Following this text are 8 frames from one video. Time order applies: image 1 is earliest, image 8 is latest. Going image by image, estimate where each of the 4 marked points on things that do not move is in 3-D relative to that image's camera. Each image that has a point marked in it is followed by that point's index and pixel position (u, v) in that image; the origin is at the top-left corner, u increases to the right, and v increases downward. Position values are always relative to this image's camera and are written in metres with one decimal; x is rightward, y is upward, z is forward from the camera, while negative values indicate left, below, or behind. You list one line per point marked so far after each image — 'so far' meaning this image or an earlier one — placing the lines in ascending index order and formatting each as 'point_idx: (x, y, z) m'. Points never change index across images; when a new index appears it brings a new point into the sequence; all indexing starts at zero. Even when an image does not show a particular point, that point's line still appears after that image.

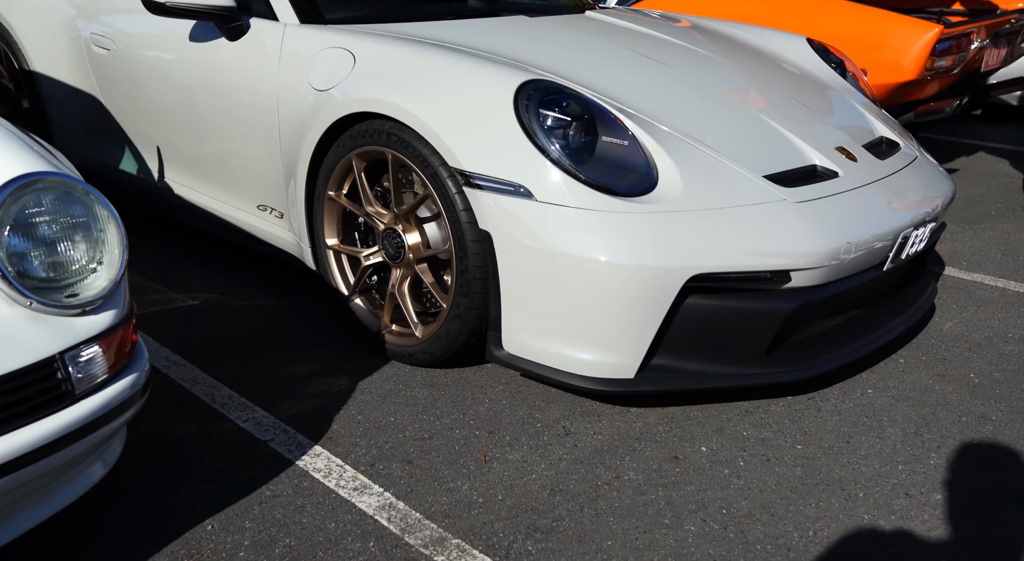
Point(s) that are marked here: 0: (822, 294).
0: (+0.8, 0.0, +2.4) m
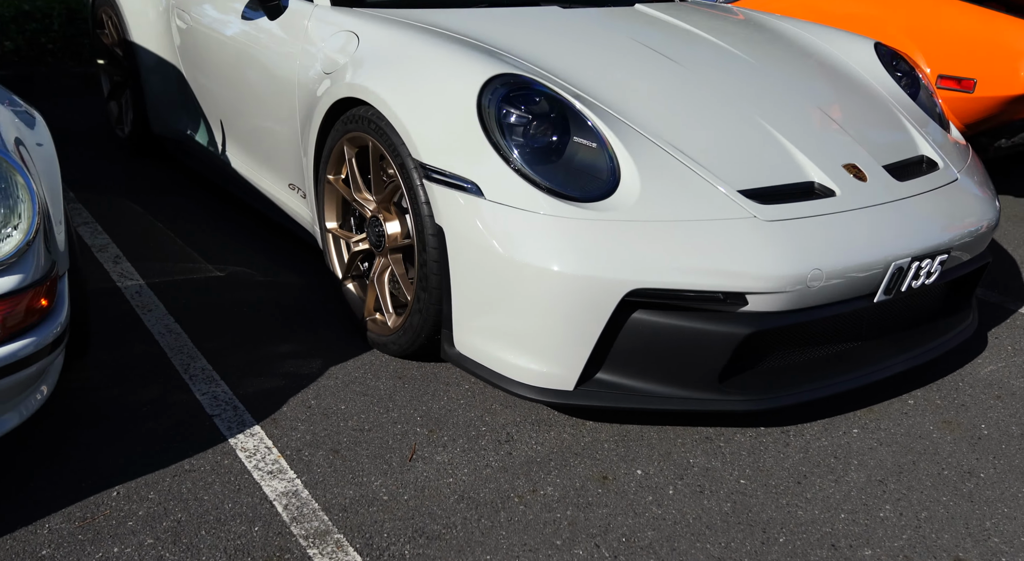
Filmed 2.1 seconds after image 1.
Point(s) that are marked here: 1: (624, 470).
0: (+0.7, -0.1, +2.2) m
1: (+0.3, -0.5, +2.2) m
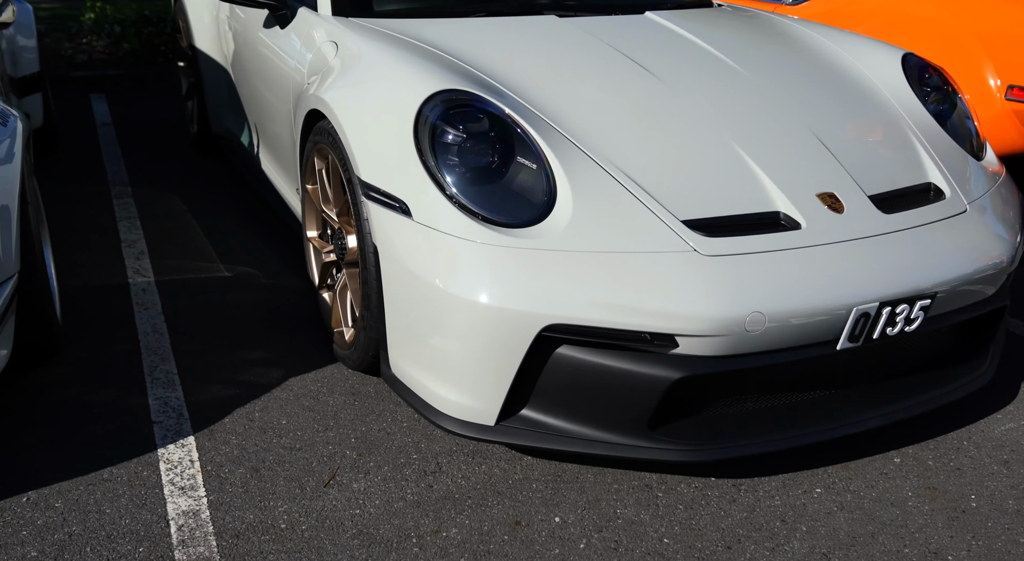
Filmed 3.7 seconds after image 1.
0: (+0.5, -0.2, +2.0) m
1: (+0.1, -0.5, +2.1) m
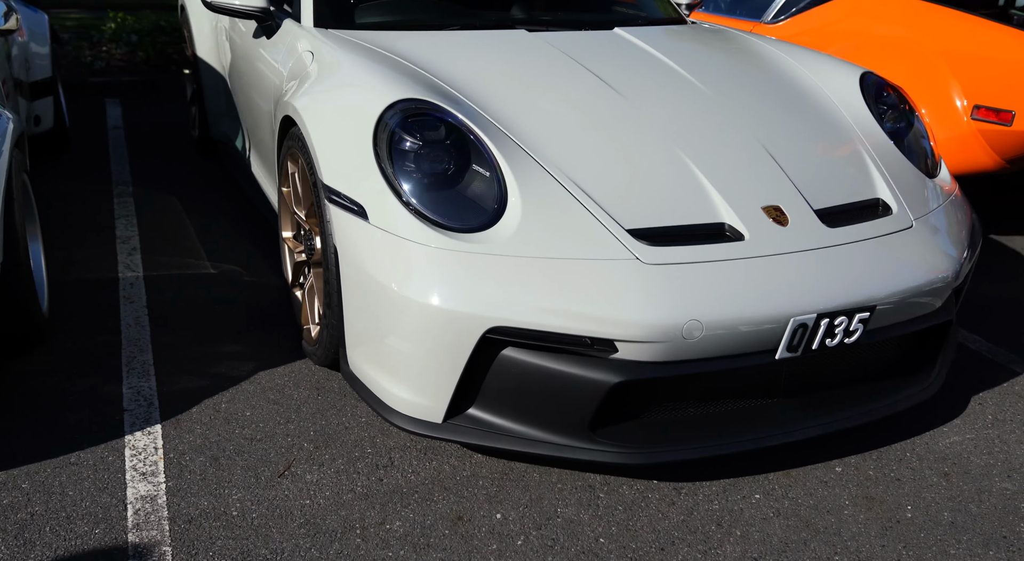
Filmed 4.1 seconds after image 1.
0: (+0.3, -0.2, +2.1) m
1: (-0.1, -0.6, +2.2) m
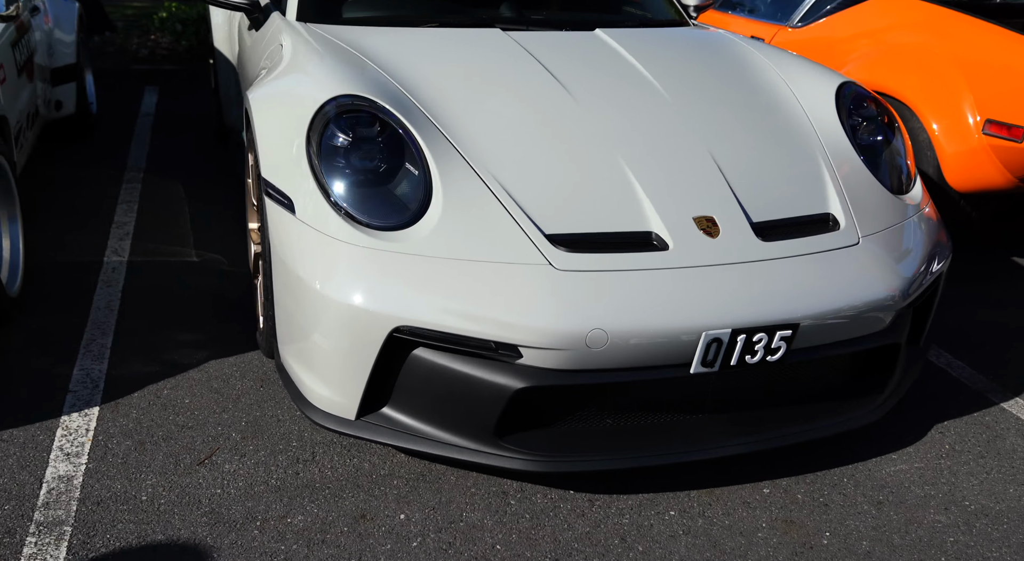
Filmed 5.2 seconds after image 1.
0: (+0.1, -0.2, +2.1) m
1: (-0.3, -0.6, +2.1) m
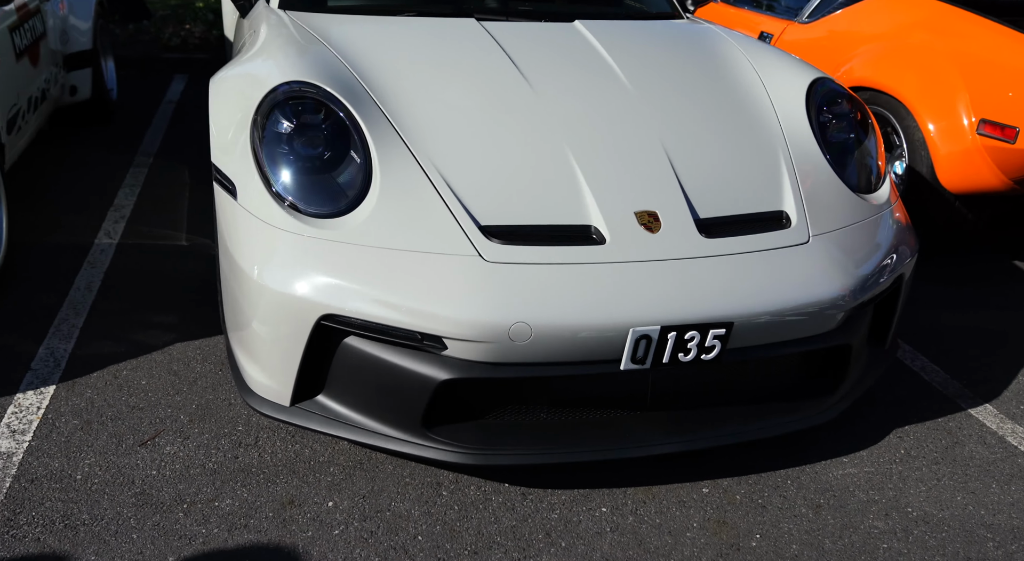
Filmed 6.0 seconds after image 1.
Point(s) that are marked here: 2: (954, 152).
0: (0.0, -0.2, +2.0) m
1: (-0.5, -0.5, +2.2) m
2: (+1.7, +0.5, +3.6) m
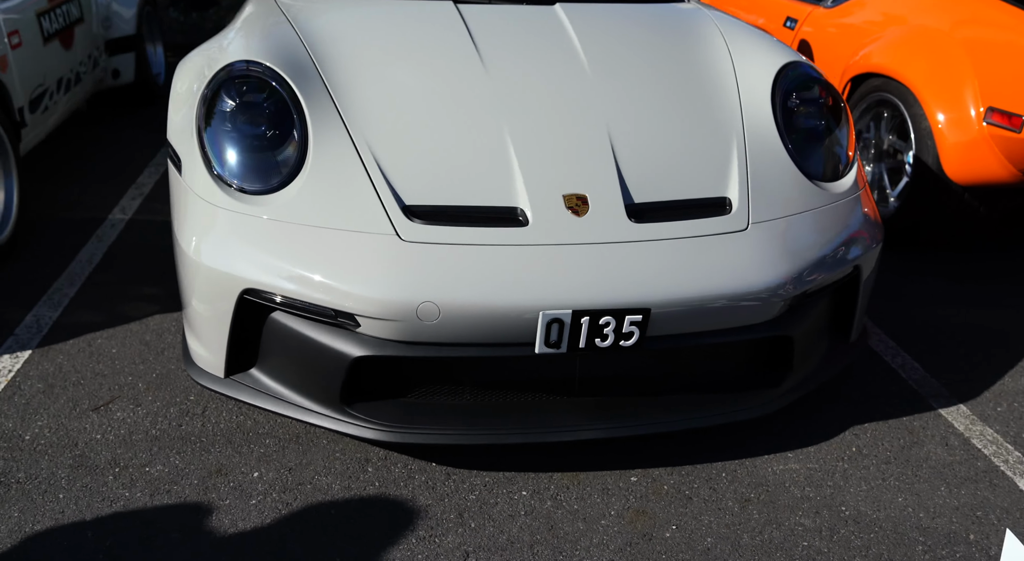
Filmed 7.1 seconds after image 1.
0: (-0.2, -0.2, +2.1) m
1: (-0.7, -0.5, +2.2) m
2: (+1.7, +0.5, +3.4) m
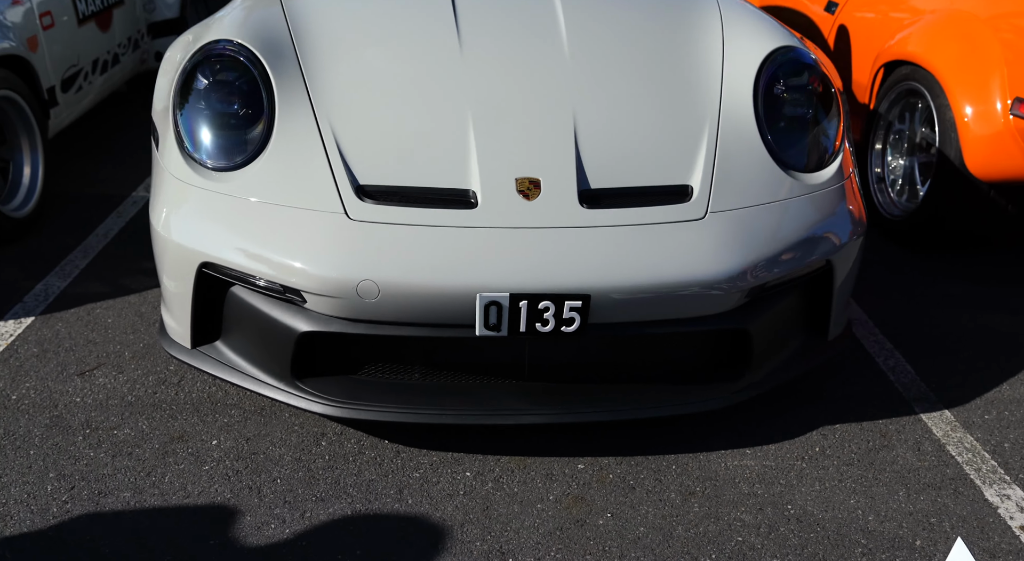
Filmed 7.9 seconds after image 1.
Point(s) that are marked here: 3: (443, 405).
0: (-0.4, -0.1, +2.1) m
1: (-0.8, -0.4, +2.3) m
2: (+1.7, +0.5, +3.2) m
3: (-0.2, -0.3, +2.2) m
